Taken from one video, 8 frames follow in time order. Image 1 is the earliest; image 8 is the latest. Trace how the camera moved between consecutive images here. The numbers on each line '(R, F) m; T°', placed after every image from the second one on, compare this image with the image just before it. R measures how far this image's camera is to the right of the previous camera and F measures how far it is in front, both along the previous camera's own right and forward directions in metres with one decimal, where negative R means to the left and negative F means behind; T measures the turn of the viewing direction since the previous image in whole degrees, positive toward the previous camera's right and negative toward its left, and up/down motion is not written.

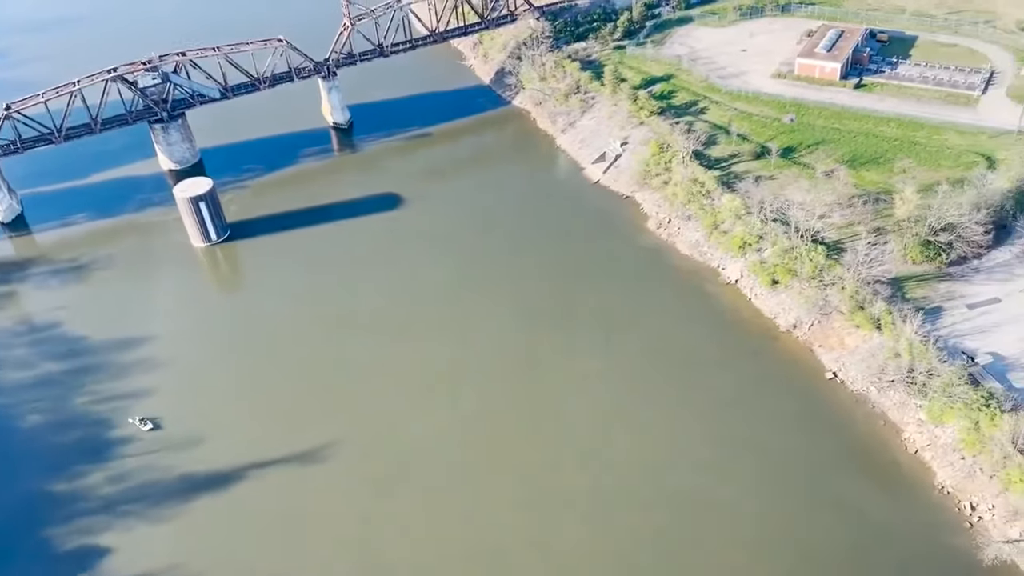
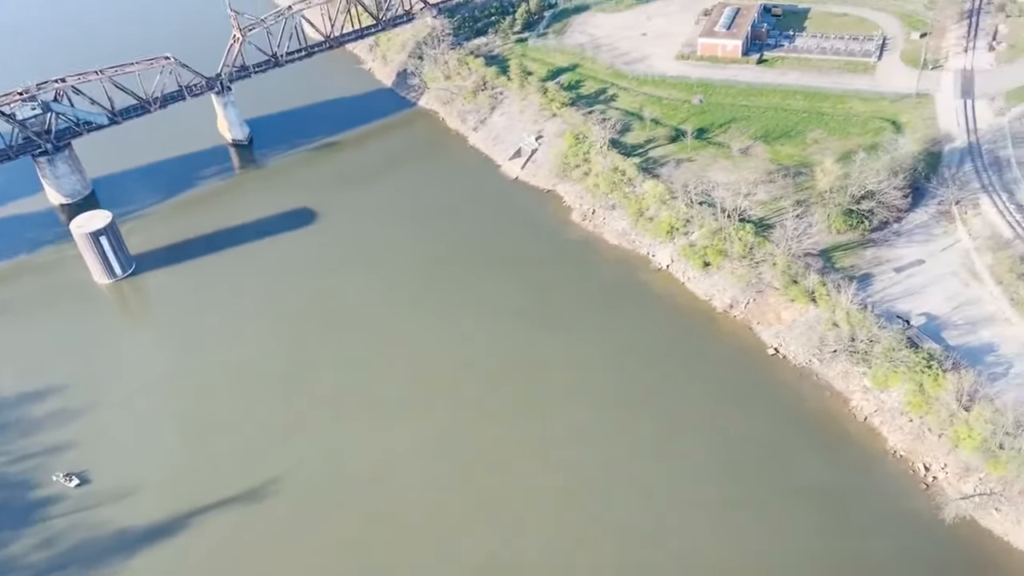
(-1.5, +1.4) m; +6°
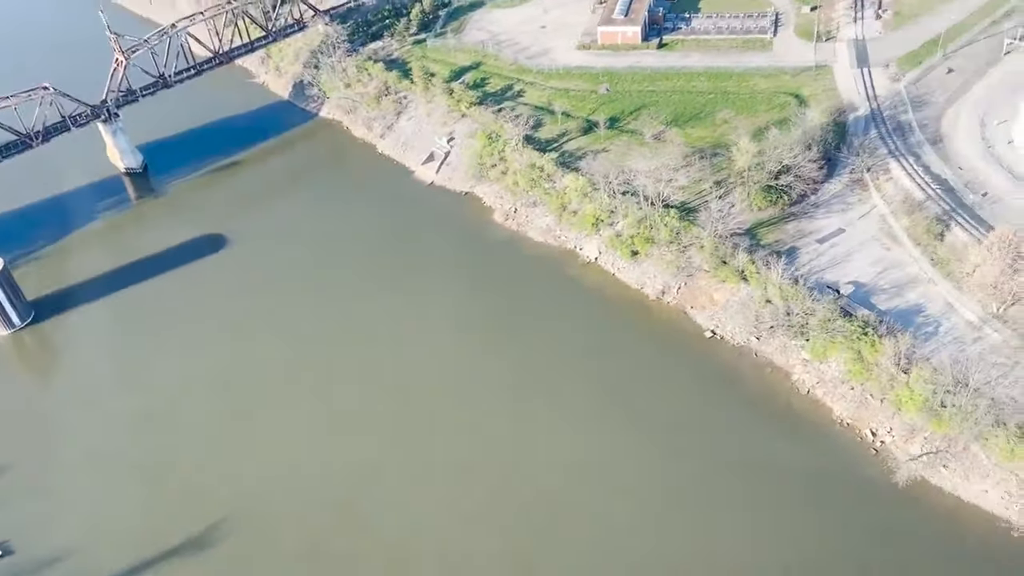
(-1.3, +1.1) m; +6°
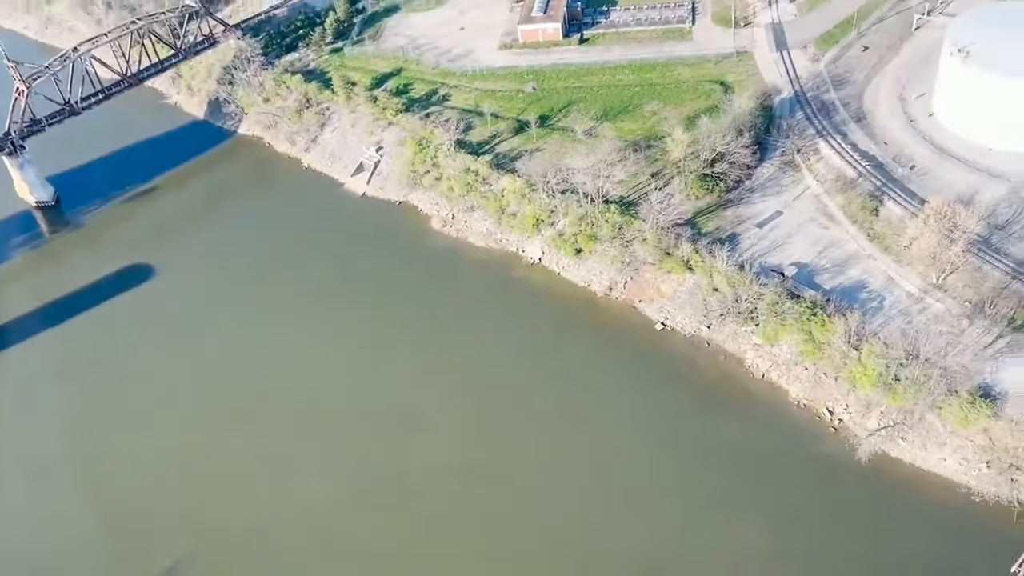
(-1.1, +0.8) m; +5°
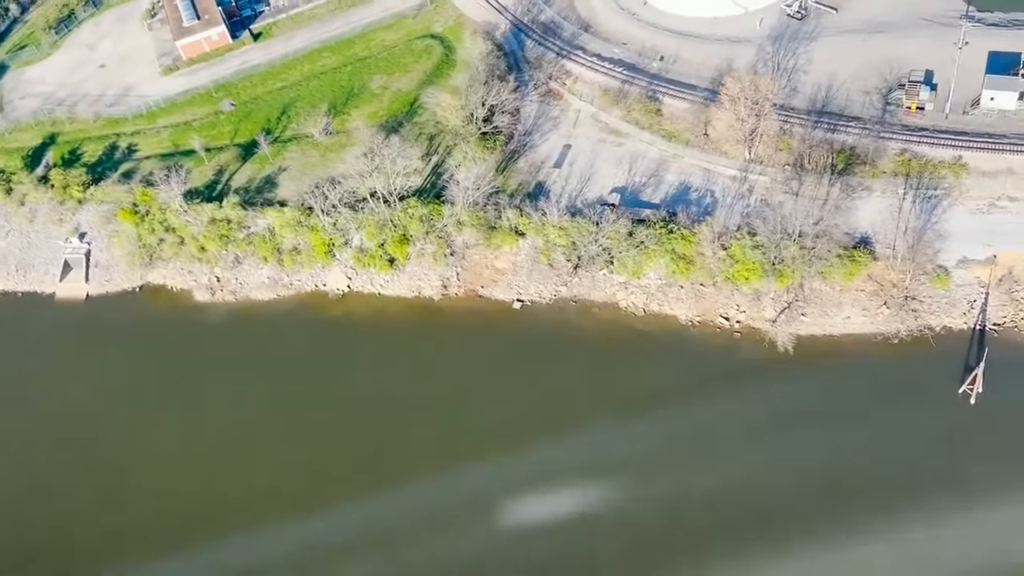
(-7.1, +7.3) m; +20°
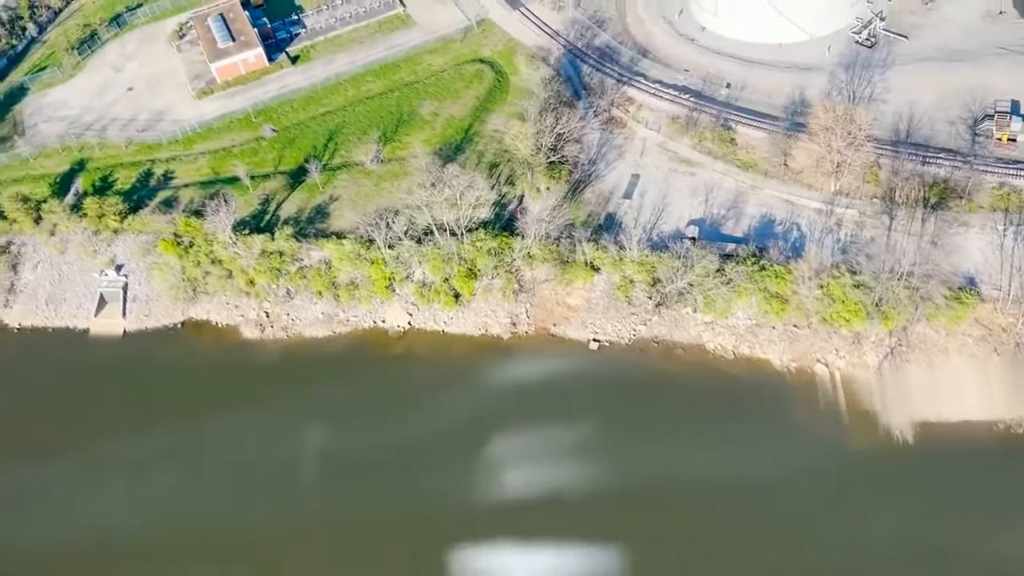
(-4.8, +2.6) m; +1°
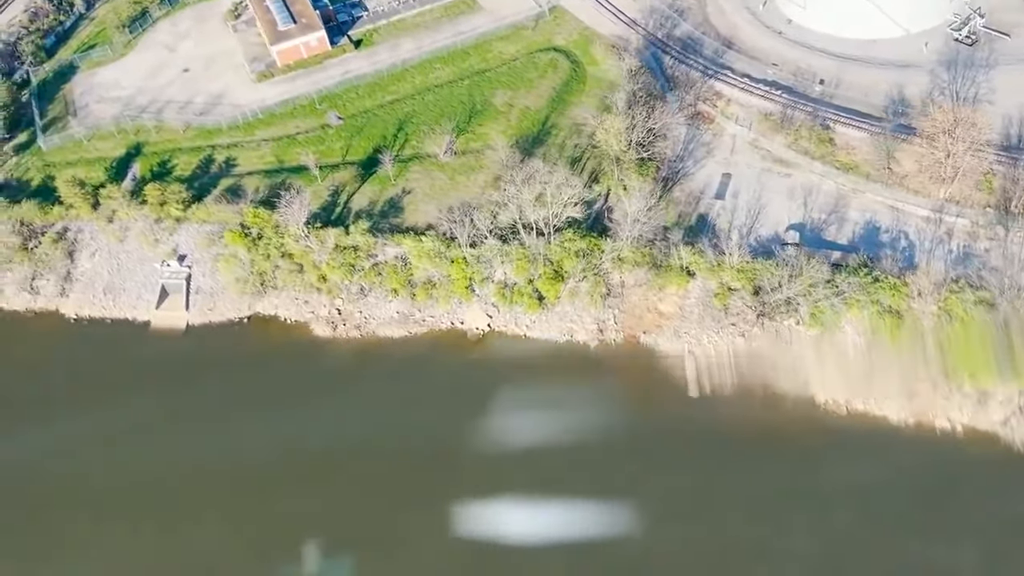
(-4.0, +2.1) m; 0°
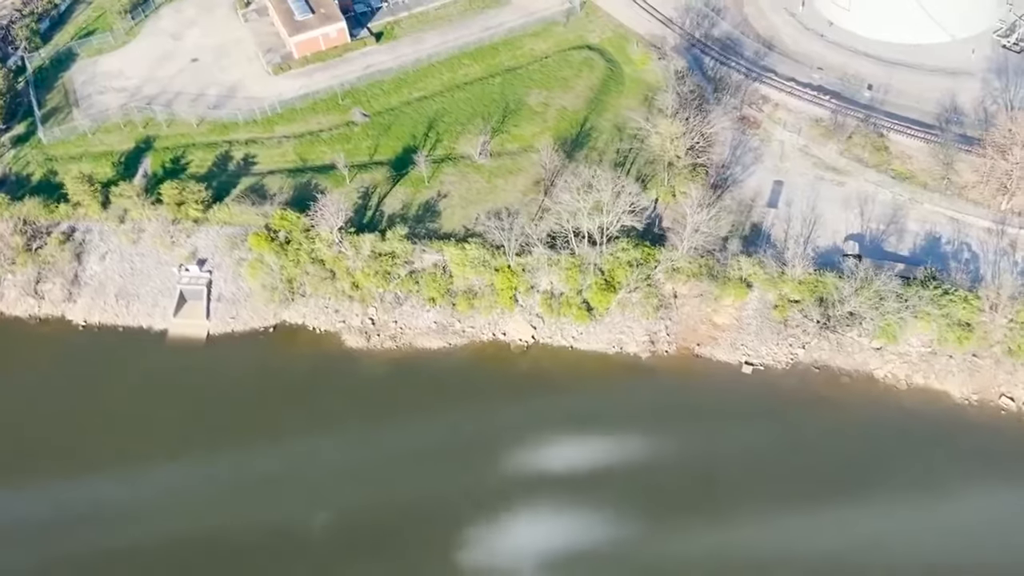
(-3.9, +2.2) m; +2°
